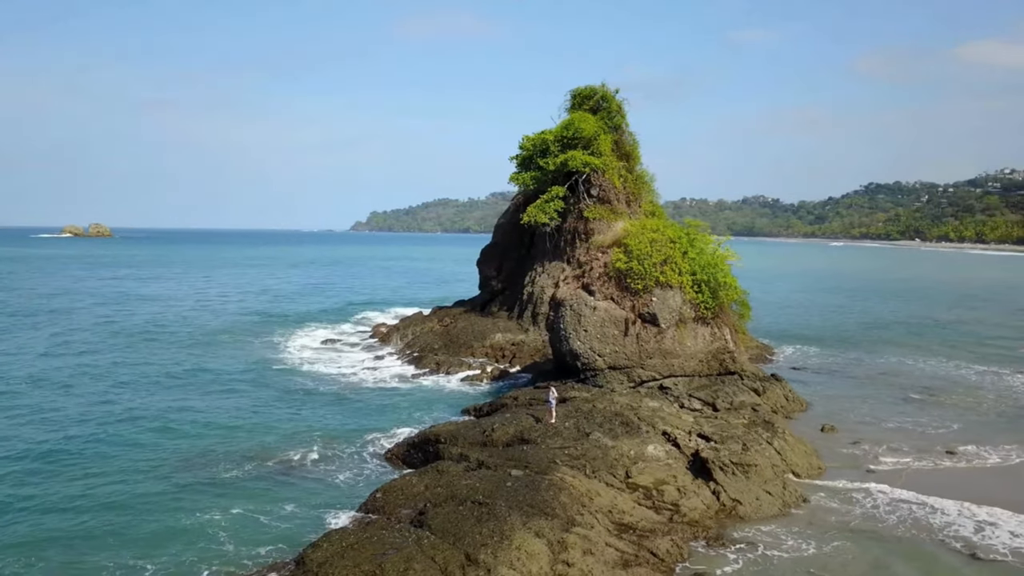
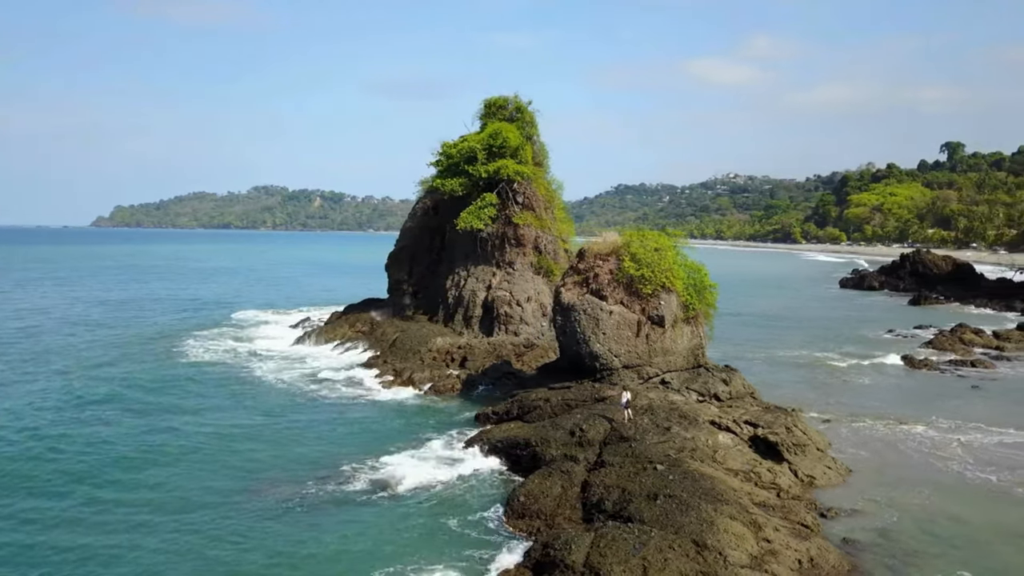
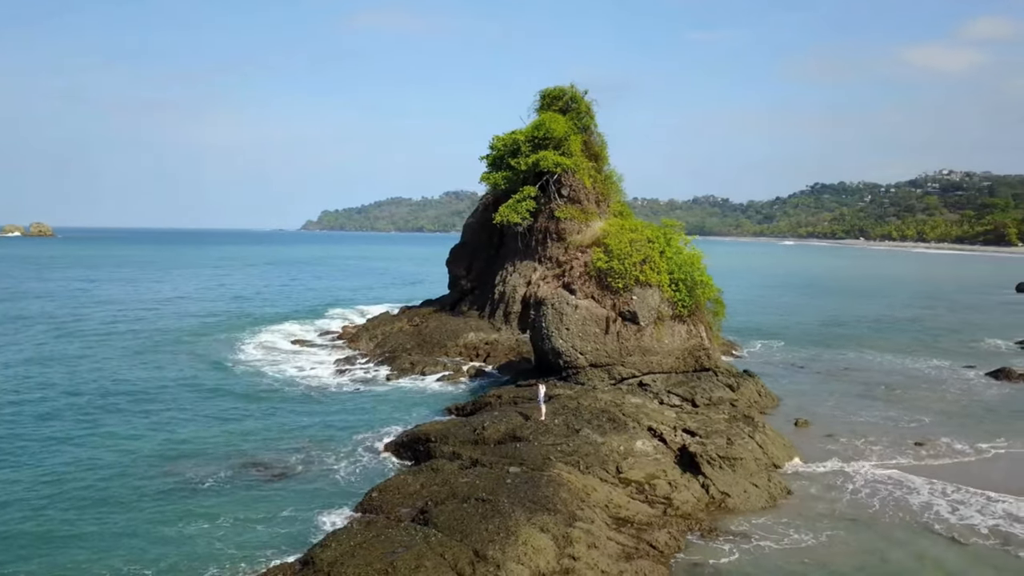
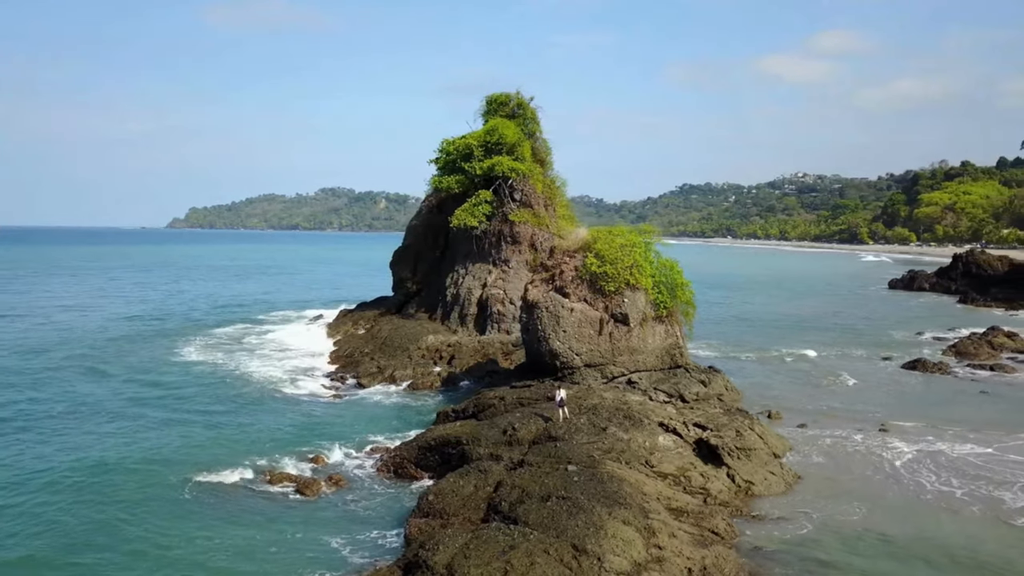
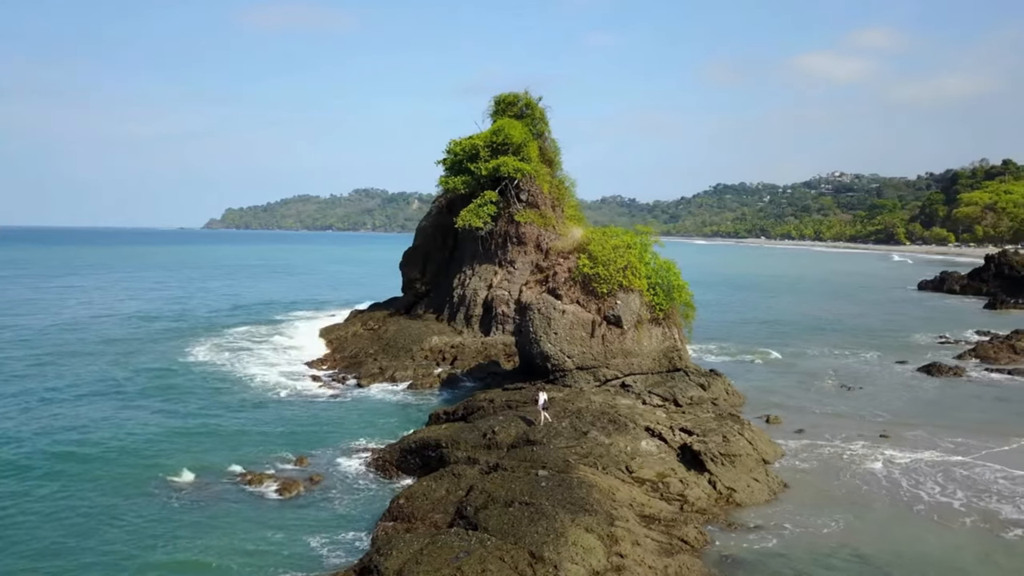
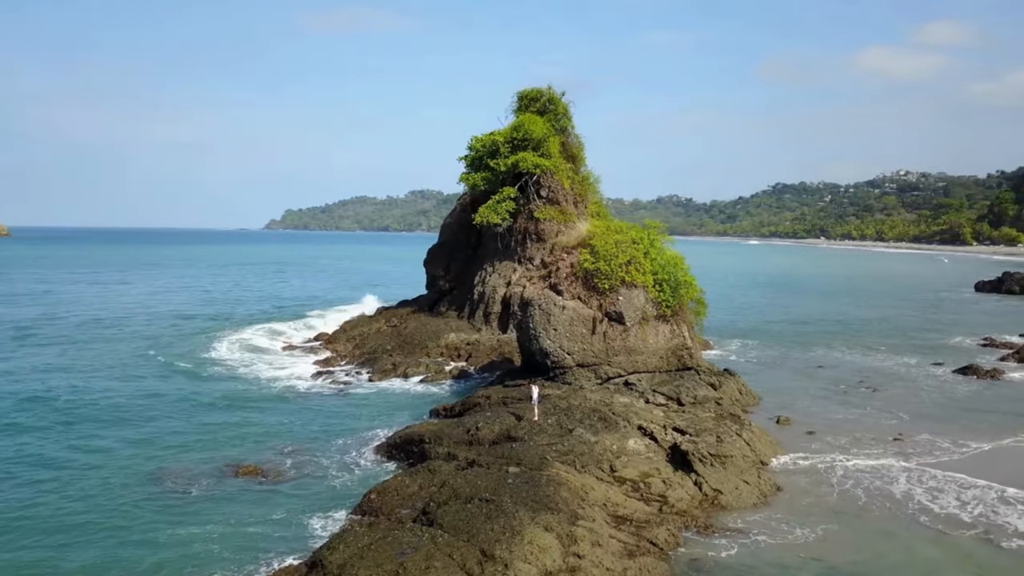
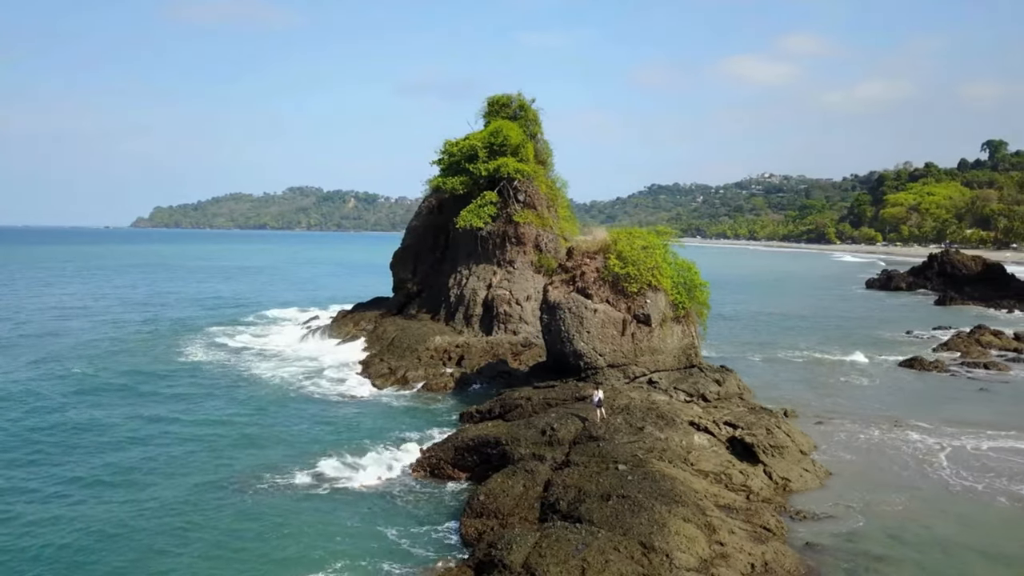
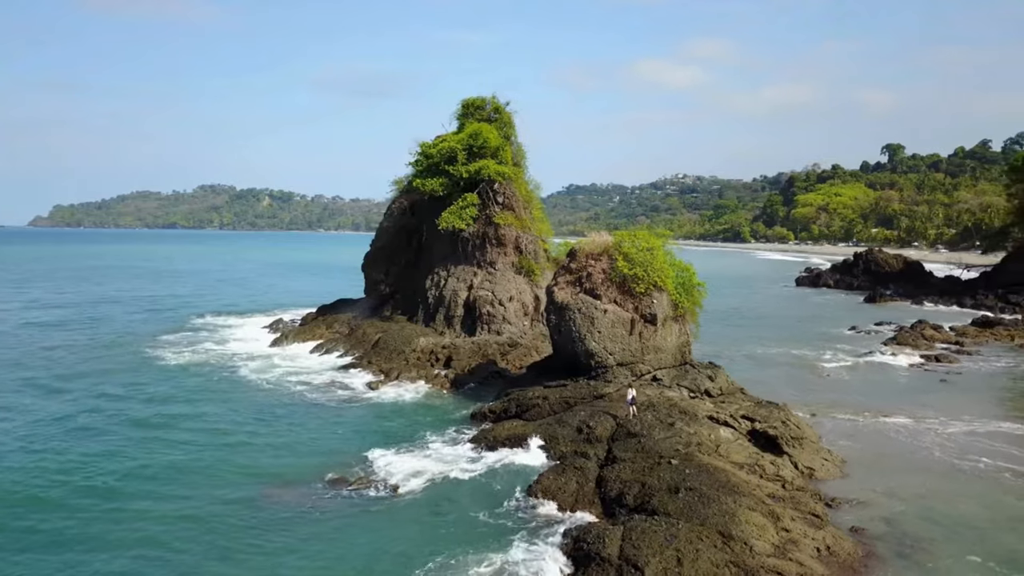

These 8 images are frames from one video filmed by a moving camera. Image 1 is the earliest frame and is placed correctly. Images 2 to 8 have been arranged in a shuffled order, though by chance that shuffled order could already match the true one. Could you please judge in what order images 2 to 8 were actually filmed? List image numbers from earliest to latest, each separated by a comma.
3, 6, 5, 4, 7, 2, 8
